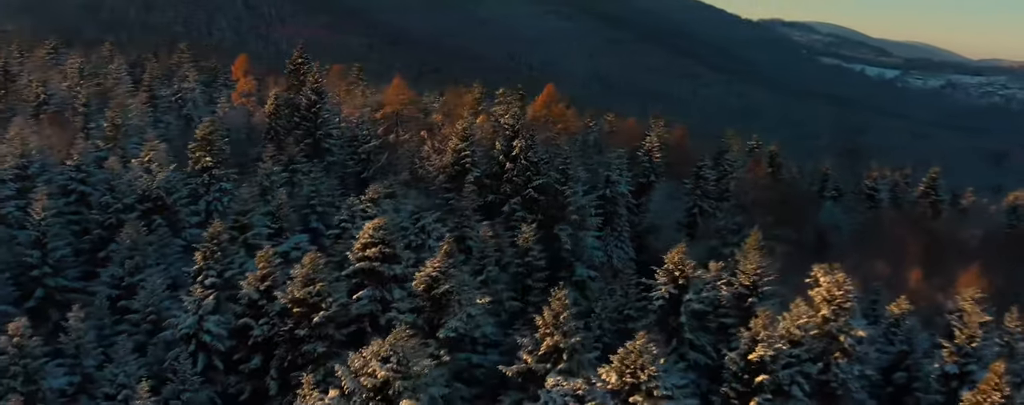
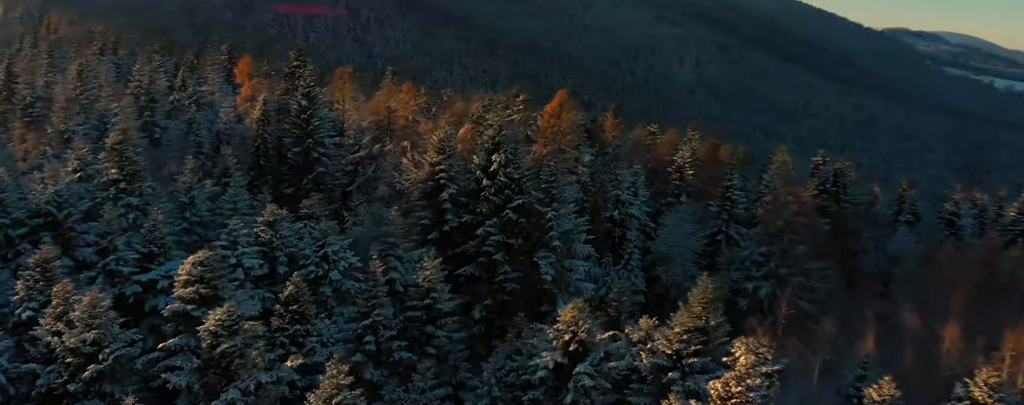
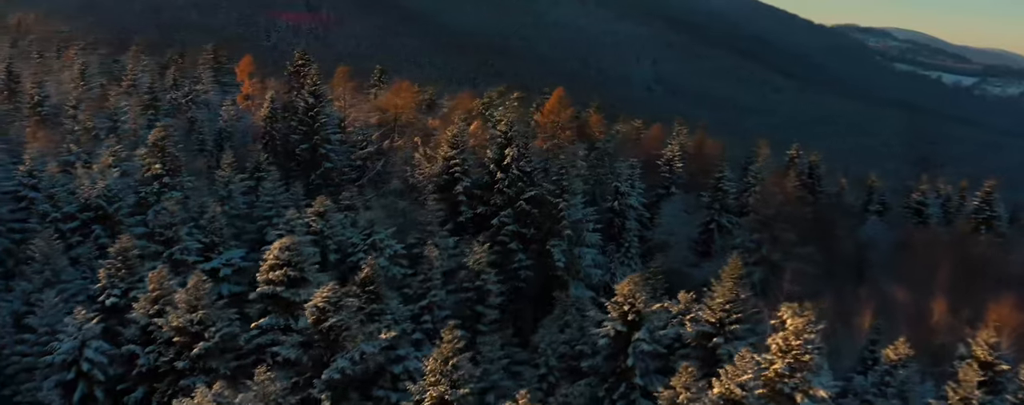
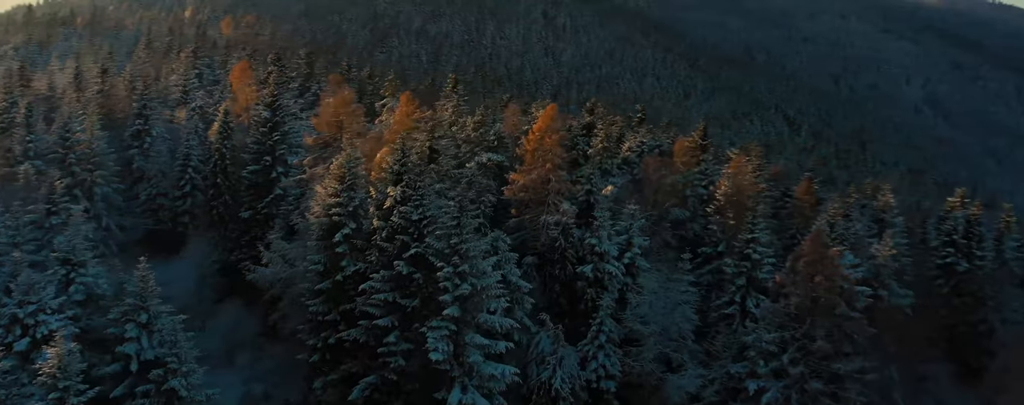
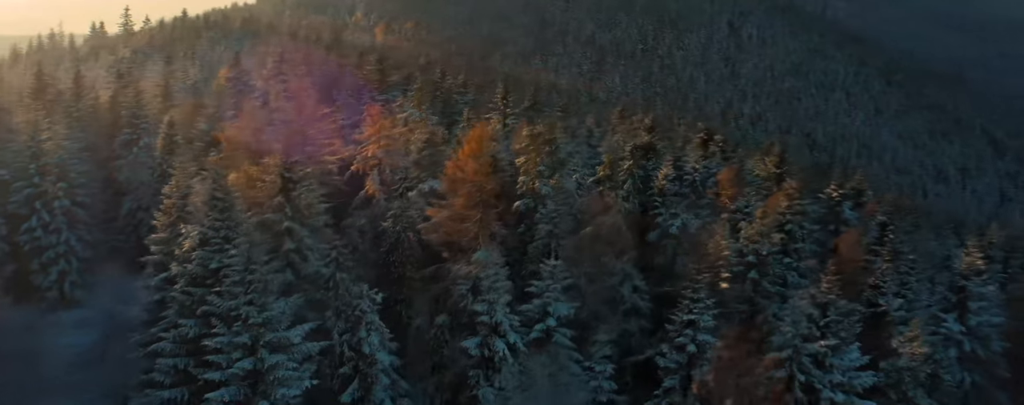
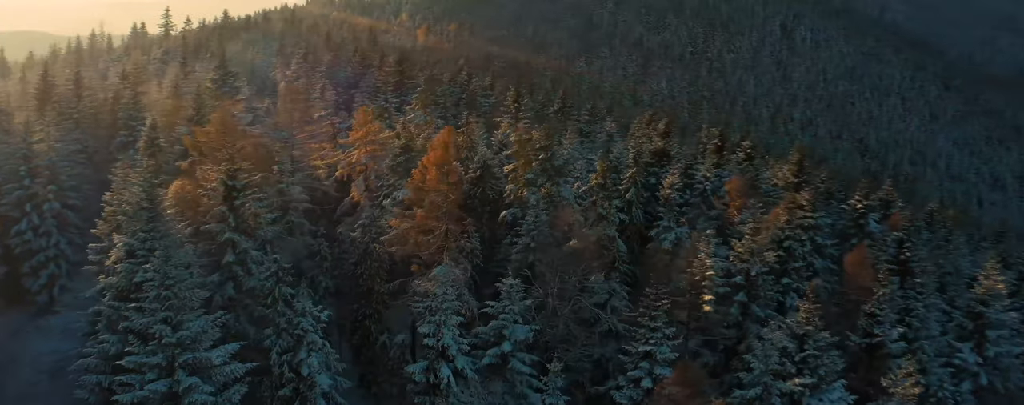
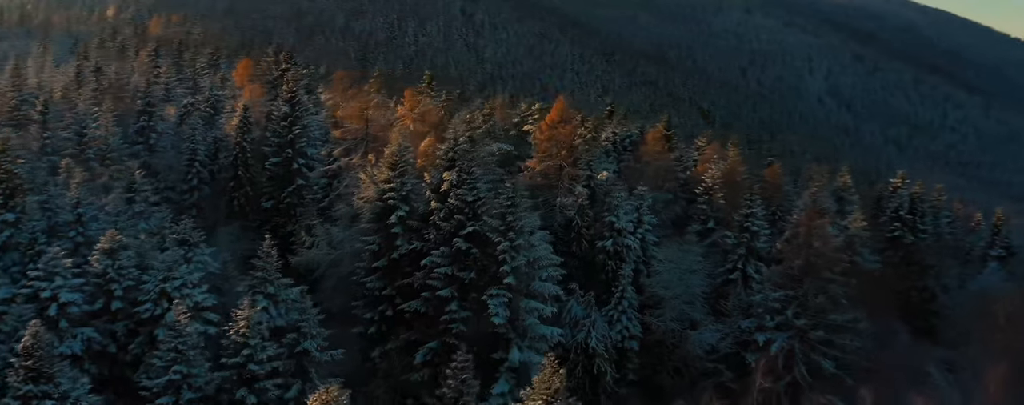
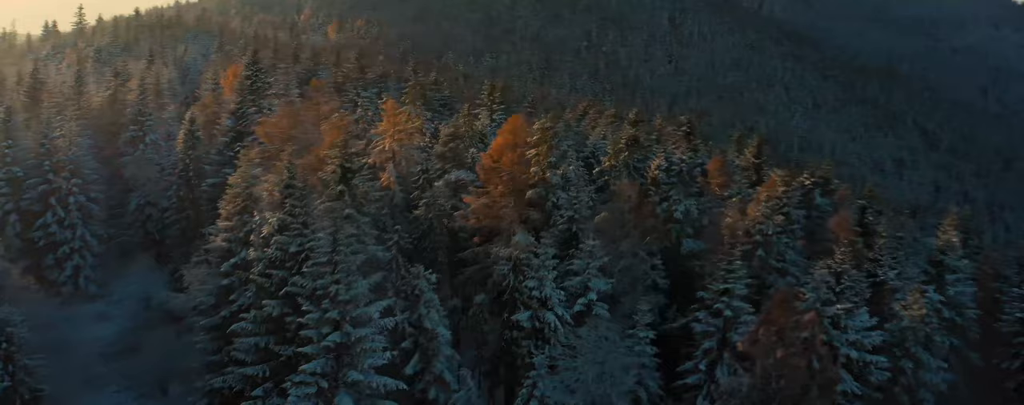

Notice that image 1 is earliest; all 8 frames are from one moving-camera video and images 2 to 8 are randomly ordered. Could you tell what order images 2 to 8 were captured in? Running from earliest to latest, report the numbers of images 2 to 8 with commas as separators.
3, 2, 7, 4, 8, 5, 6
